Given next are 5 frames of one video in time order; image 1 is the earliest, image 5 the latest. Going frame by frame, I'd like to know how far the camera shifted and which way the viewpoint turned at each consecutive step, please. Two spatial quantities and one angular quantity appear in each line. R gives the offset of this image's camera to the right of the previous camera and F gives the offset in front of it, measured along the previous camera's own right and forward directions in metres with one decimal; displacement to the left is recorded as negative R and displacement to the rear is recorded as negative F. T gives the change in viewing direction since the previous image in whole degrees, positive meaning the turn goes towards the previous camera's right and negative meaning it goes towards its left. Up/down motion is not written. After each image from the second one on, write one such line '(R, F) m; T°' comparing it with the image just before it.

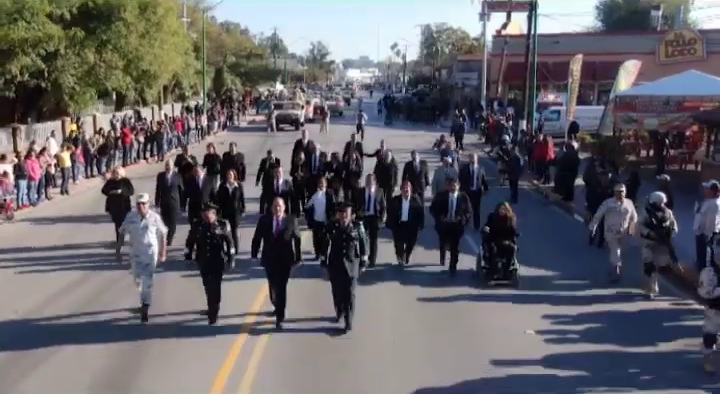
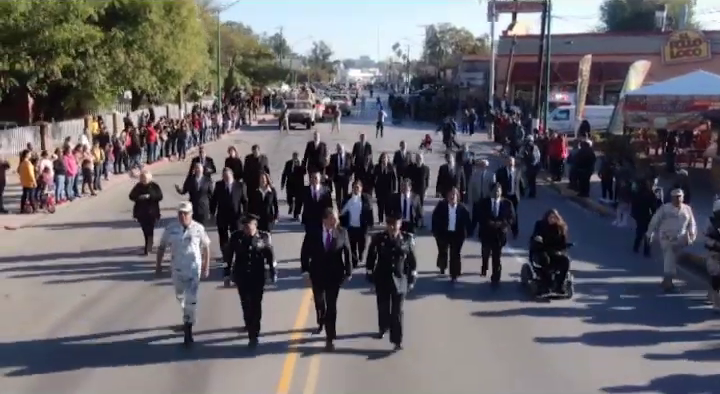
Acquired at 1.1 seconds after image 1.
(-0.6, -0.8) m; 0°
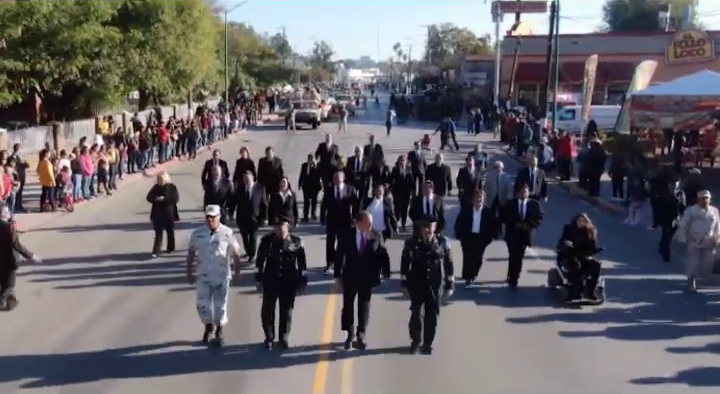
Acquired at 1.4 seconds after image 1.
(-0.3, -0.3) m; 0°
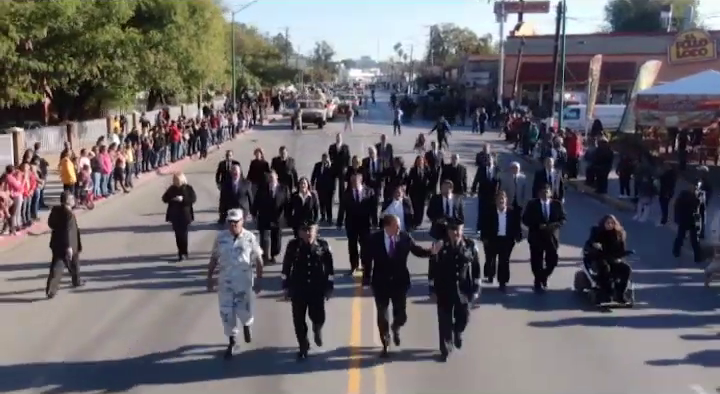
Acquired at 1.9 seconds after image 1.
(-0.3, -0.5) m; 0°
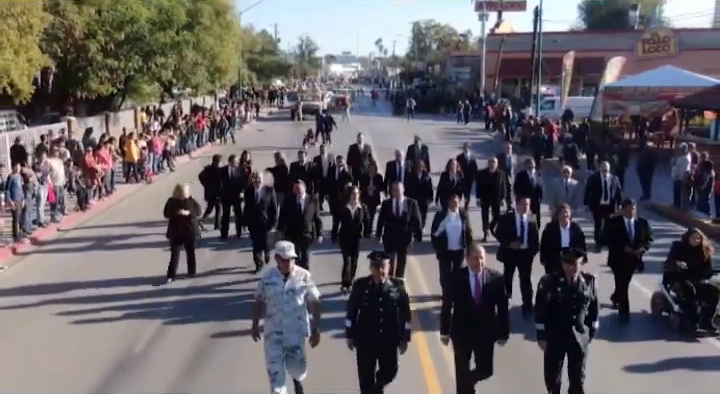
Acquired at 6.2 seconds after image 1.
(-0.9, -4.4) m; +1°
